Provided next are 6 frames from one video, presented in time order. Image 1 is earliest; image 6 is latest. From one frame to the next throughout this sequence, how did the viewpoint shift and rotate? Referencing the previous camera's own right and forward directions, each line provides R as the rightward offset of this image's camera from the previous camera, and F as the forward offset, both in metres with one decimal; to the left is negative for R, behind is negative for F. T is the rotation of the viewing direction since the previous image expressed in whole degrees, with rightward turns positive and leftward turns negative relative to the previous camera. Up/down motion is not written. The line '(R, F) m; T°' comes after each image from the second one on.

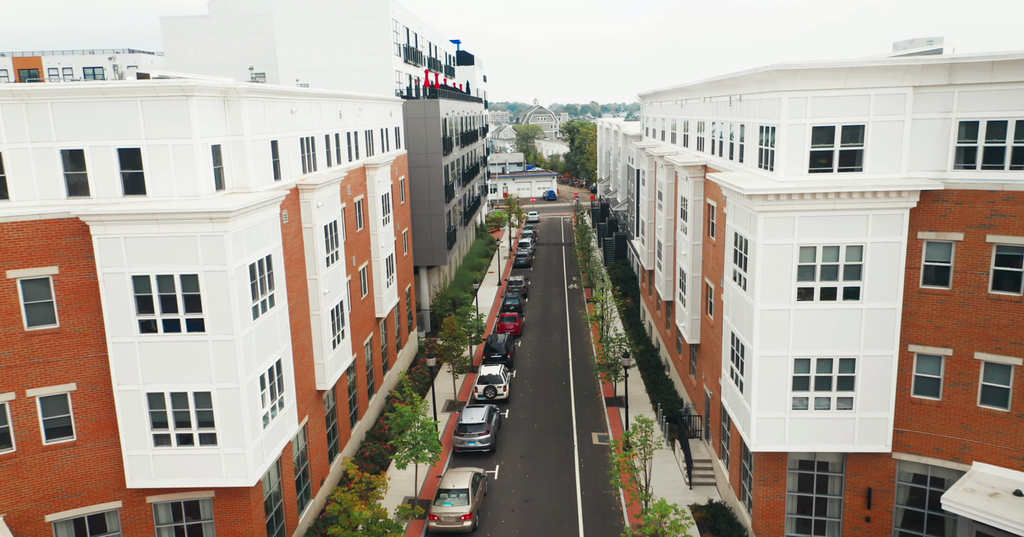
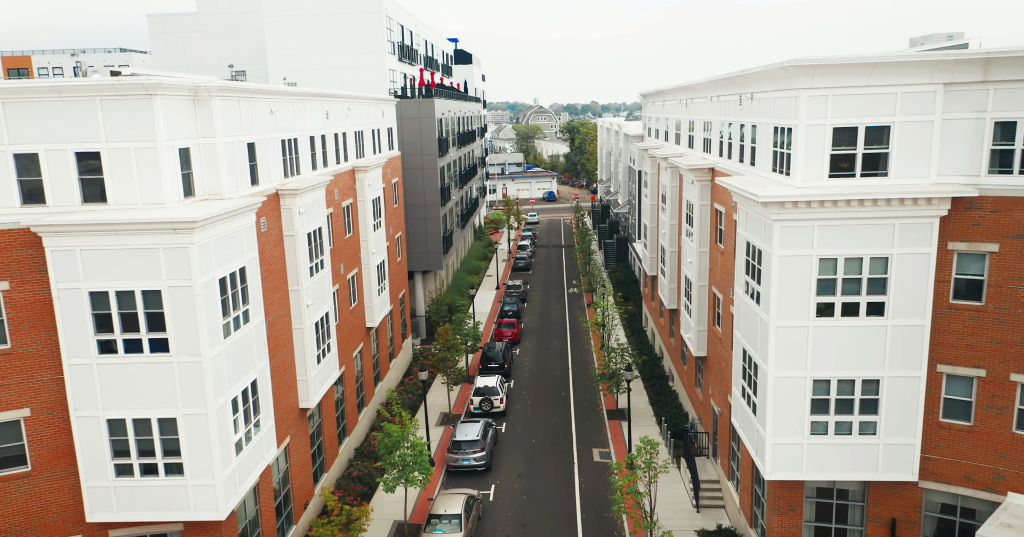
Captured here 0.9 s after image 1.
(+0.1, +1.6) m; 0°
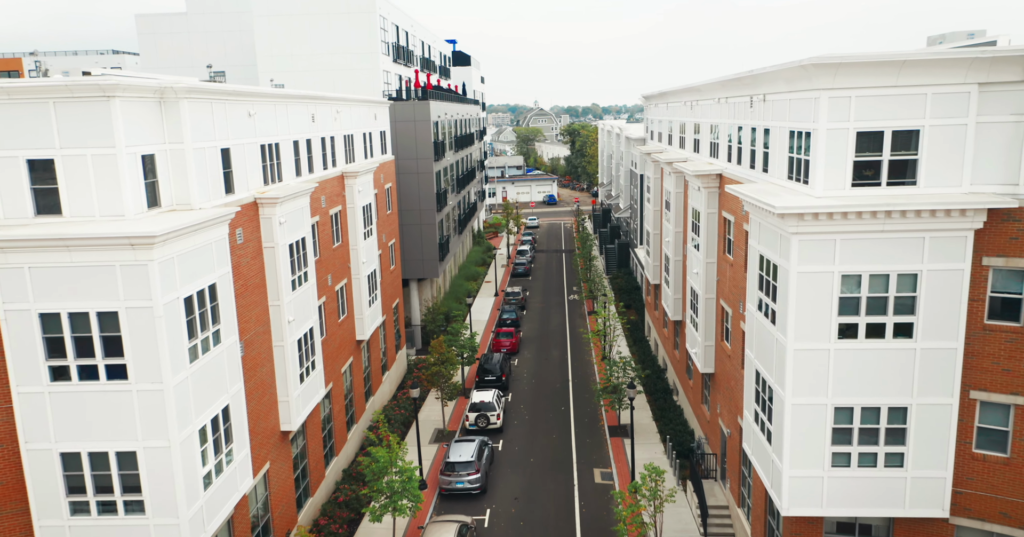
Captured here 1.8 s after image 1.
(+0.2, +1.5) m; 0°
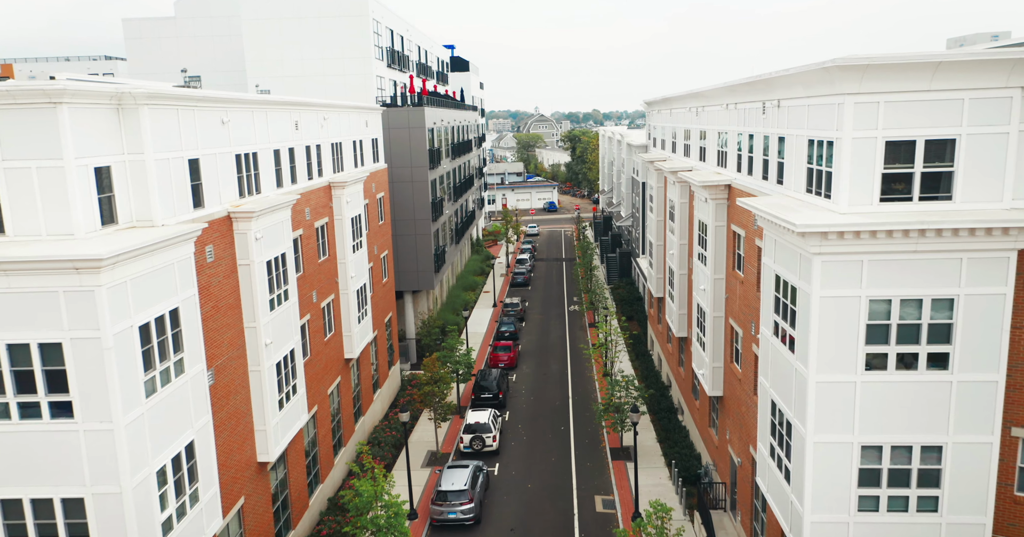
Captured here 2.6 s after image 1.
(+0.2, +1.6) m; 0°
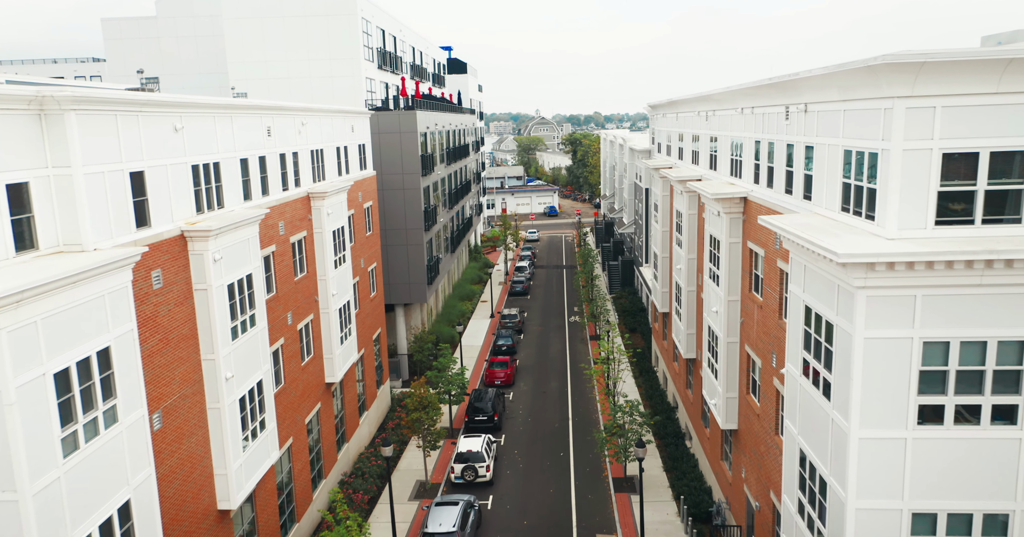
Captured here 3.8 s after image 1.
(+0.2, +2.3) m; 0°
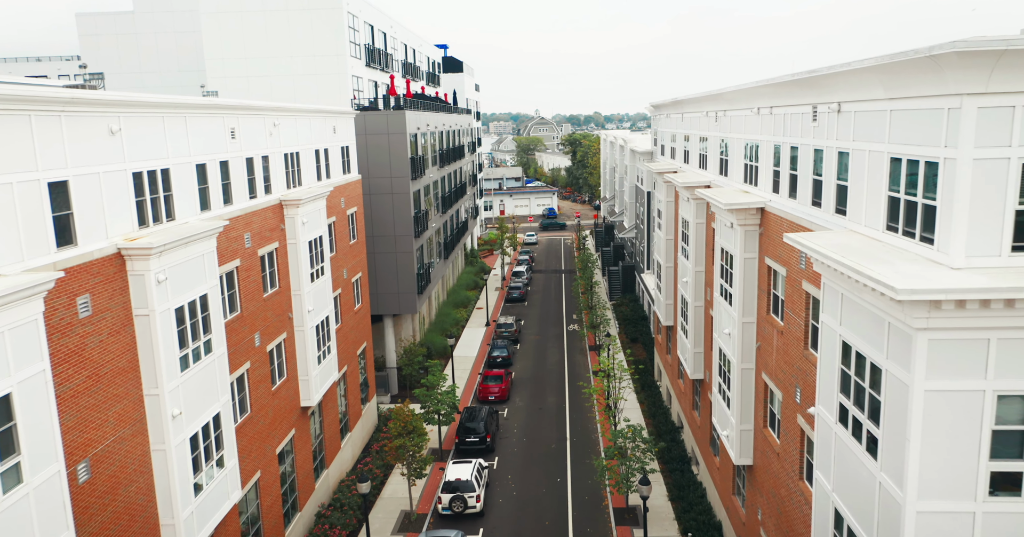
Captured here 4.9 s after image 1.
(+0.2, +2.3) m; 0°
